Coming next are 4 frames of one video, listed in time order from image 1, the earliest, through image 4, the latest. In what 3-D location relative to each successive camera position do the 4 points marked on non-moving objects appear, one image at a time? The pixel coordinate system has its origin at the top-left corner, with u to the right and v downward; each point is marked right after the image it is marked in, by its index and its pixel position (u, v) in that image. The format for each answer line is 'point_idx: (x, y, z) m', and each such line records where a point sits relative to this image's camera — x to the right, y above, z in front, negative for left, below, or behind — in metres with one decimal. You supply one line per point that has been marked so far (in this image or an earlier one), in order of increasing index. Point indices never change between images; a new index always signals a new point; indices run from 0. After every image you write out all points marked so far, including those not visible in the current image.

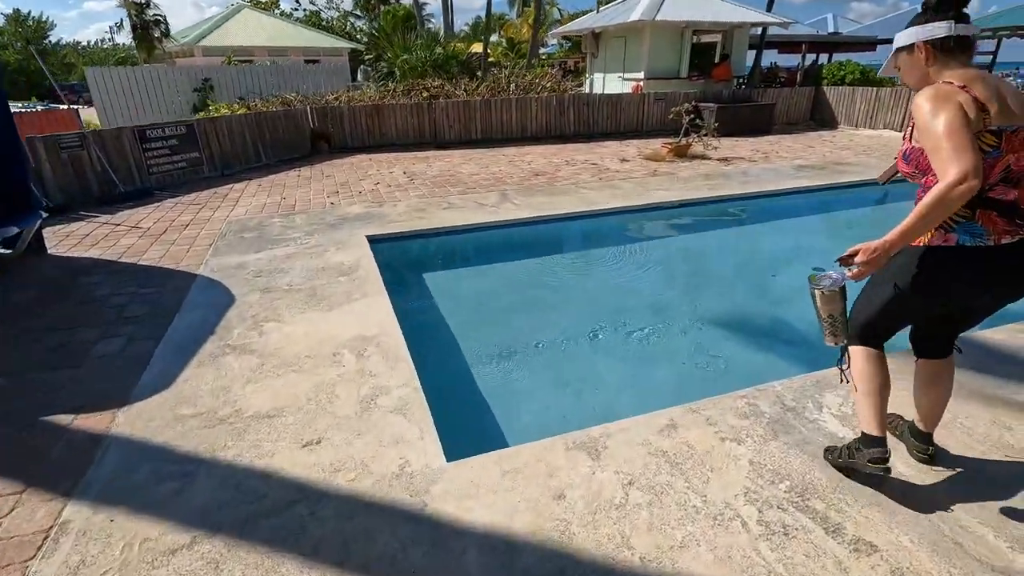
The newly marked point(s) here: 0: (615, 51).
0: (+3.2, +7.4, +17.6) m
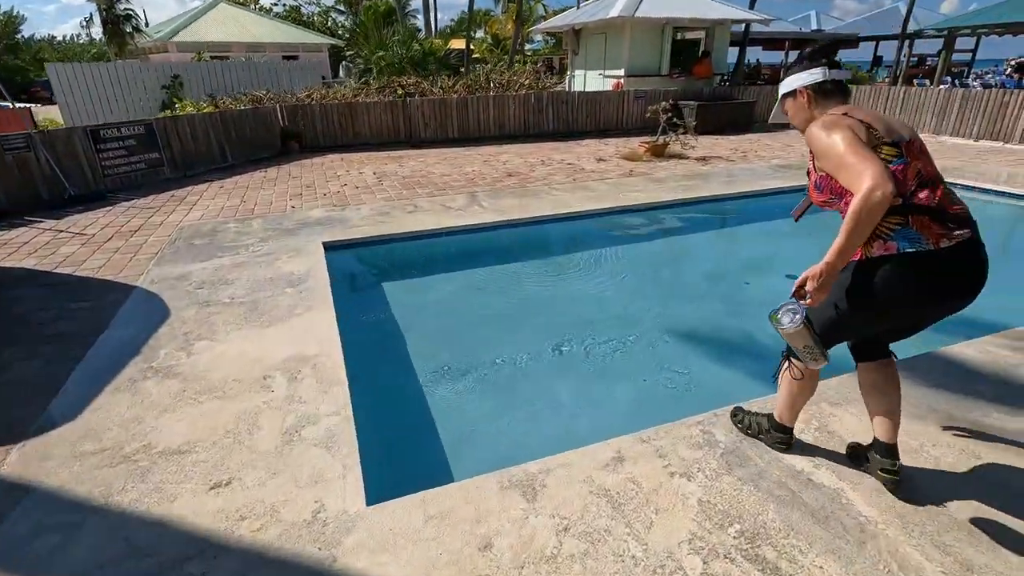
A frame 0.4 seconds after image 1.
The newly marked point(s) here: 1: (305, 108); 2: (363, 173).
0: (+2.6, +7.4, +17.4) m
1: (-4.3, +3.8, +11.8) m
2: (-2.5, +1.9, +9.5) m
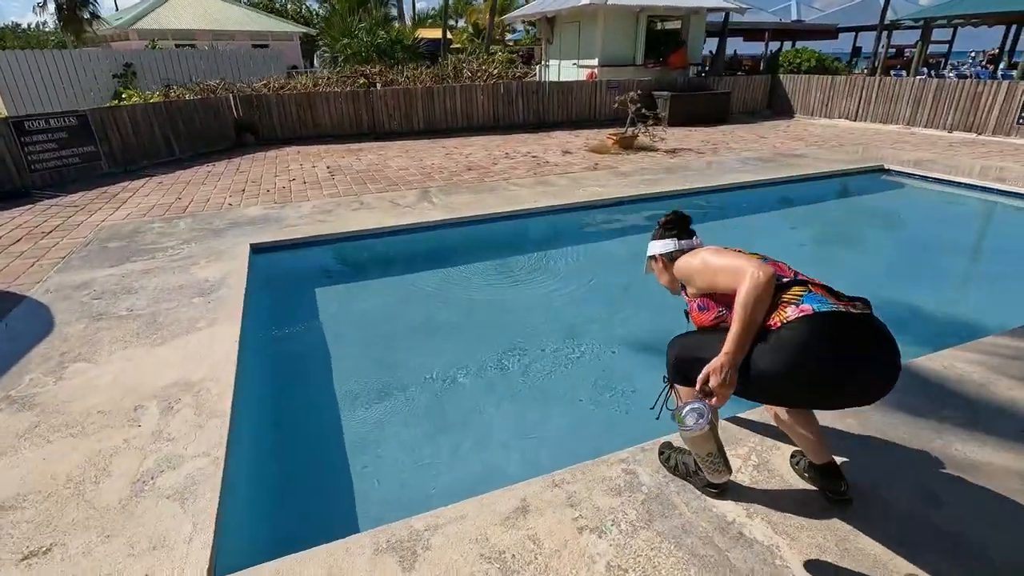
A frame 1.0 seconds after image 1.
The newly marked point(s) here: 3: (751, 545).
0: (+1.7, +7.5, +17.0) m
1: (-5.0, +3.8, +11.3) m
2: (-3.1, +1.9, +9.0) m
3: (+0.8, -0.9, +2.0) m
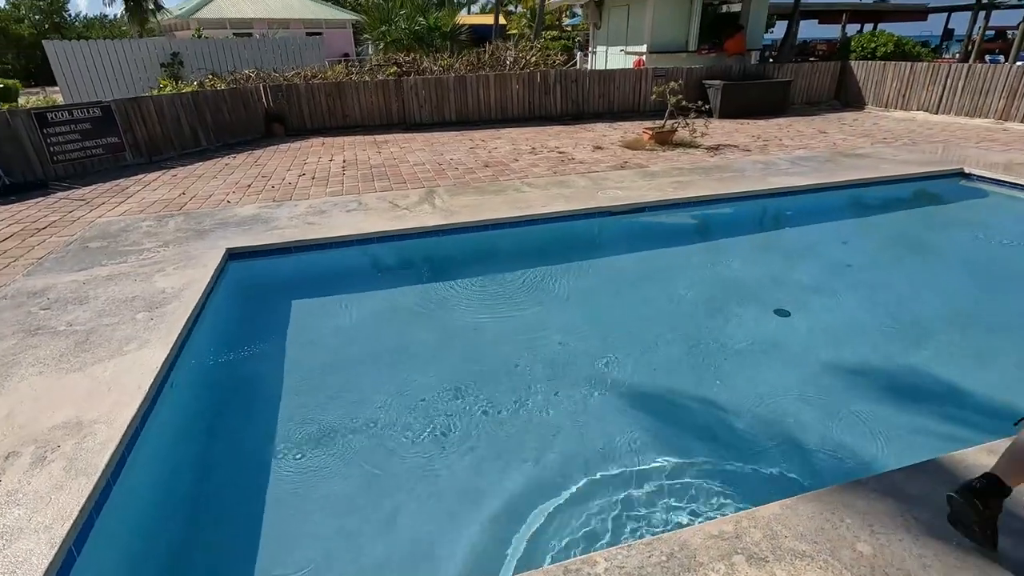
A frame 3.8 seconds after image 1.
0: (+3.0, +7.5, +16.0) m
1: (-4.3, +3.9, +11.1) m
2: (-2.7, +2.0, +8.7) m
3: (+0.4, -1.1, +1.4) m
